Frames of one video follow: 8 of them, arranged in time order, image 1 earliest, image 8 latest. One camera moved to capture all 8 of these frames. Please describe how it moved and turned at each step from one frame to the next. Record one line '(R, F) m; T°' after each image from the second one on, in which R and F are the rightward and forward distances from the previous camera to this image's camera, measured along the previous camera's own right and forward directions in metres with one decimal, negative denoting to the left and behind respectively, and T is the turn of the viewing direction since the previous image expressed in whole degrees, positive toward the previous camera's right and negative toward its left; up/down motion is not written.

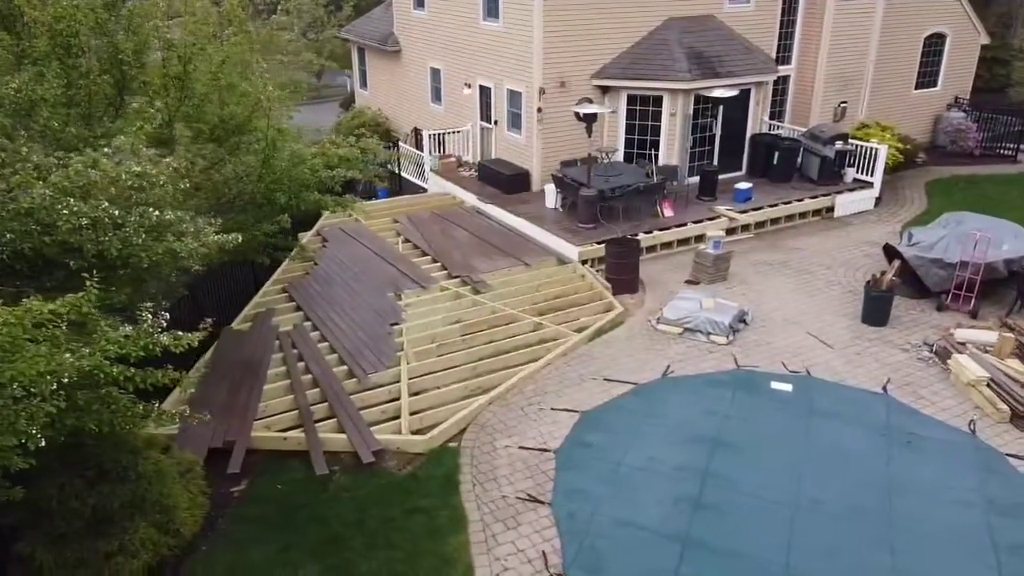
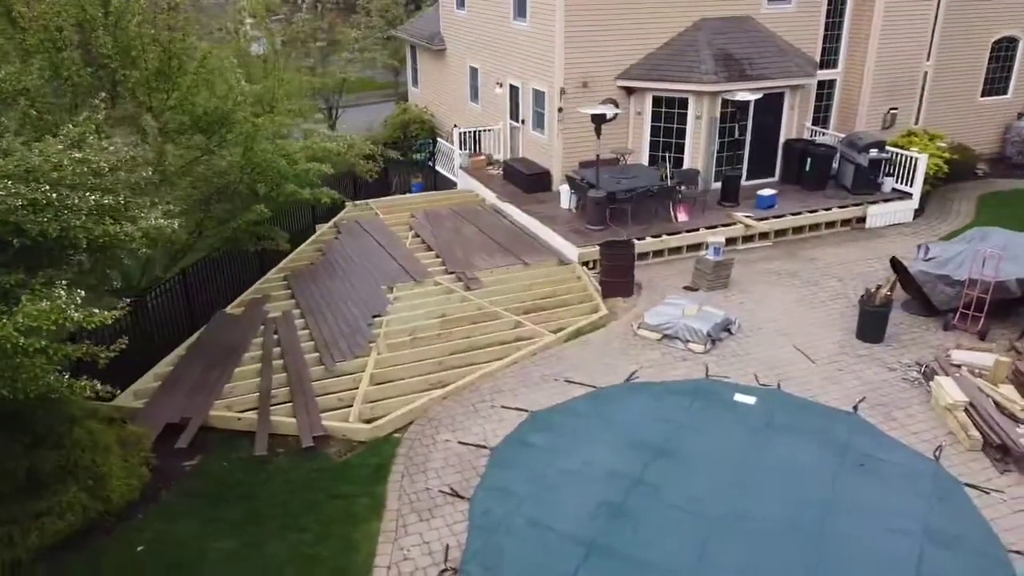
(+1.5, 0.0) m; -7°
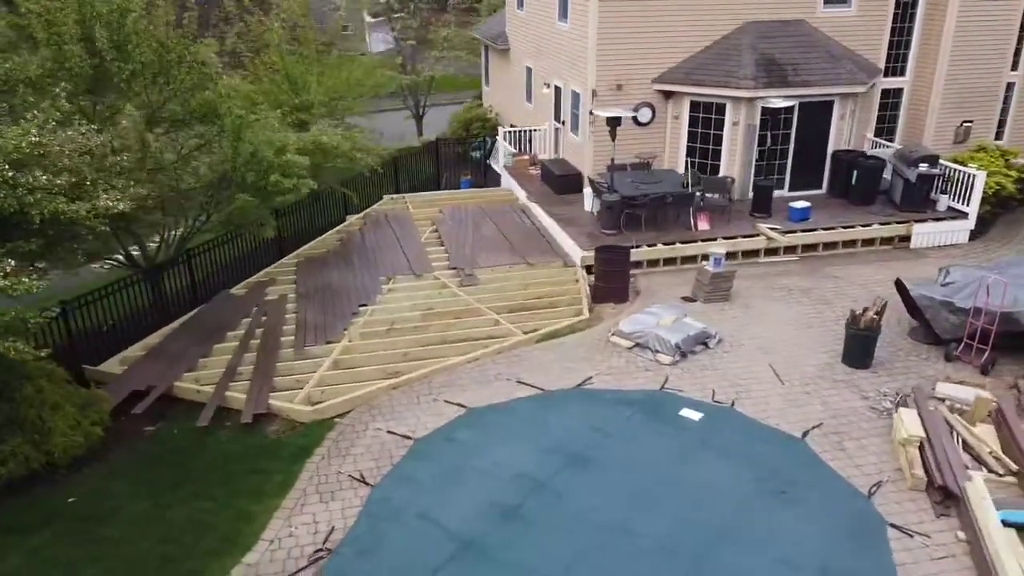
(+1.9, +0.1) m; -9°
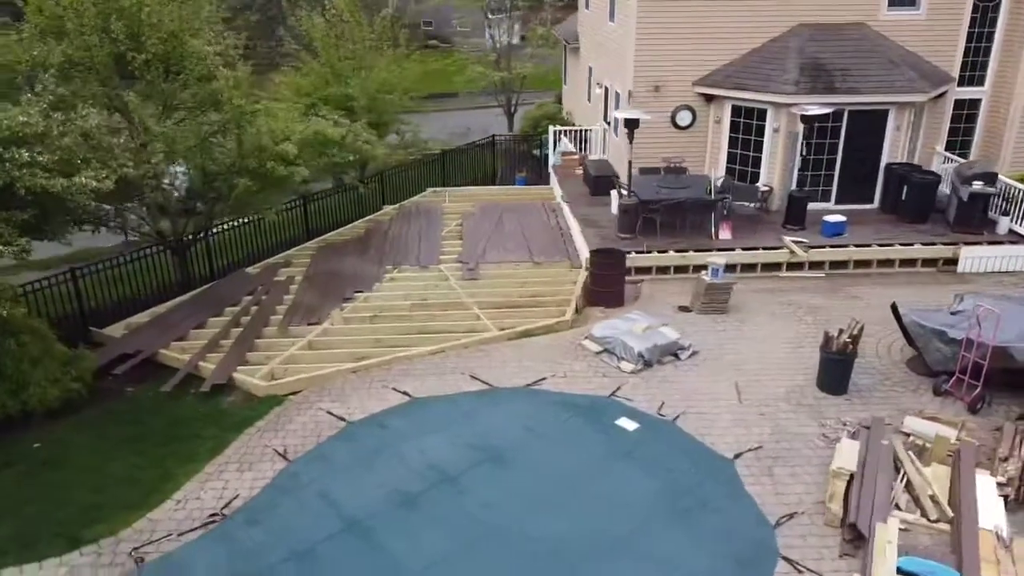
(+2.0, +0.1) m; -9°
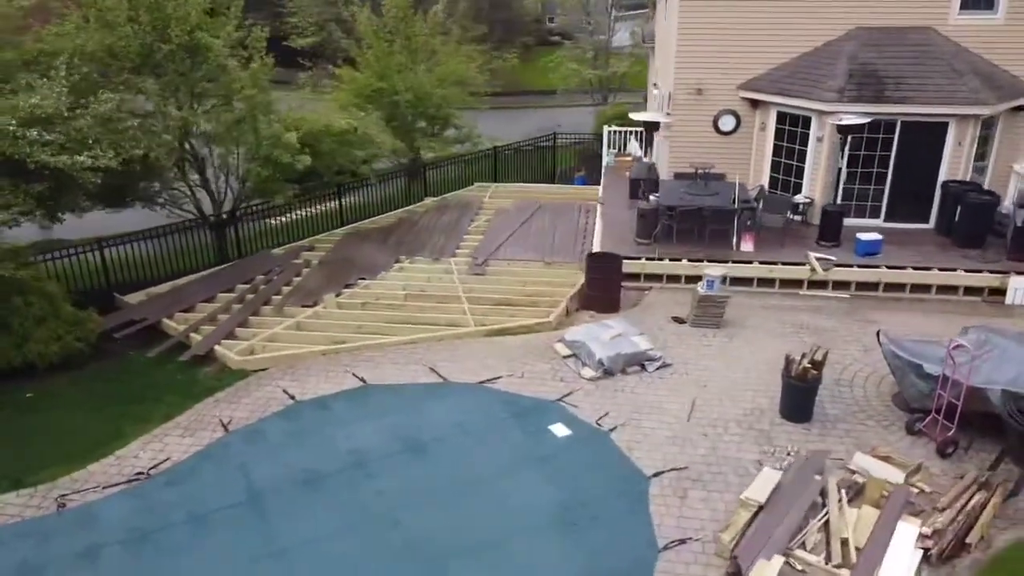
(+2.0, +0.1) m; -10°
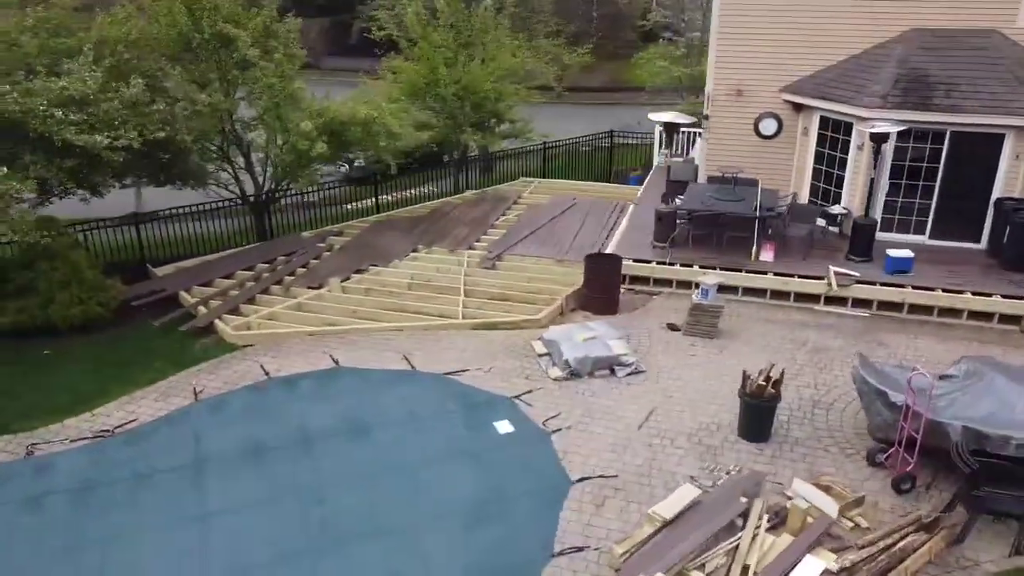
(+1.7, +0.1) m; -9°
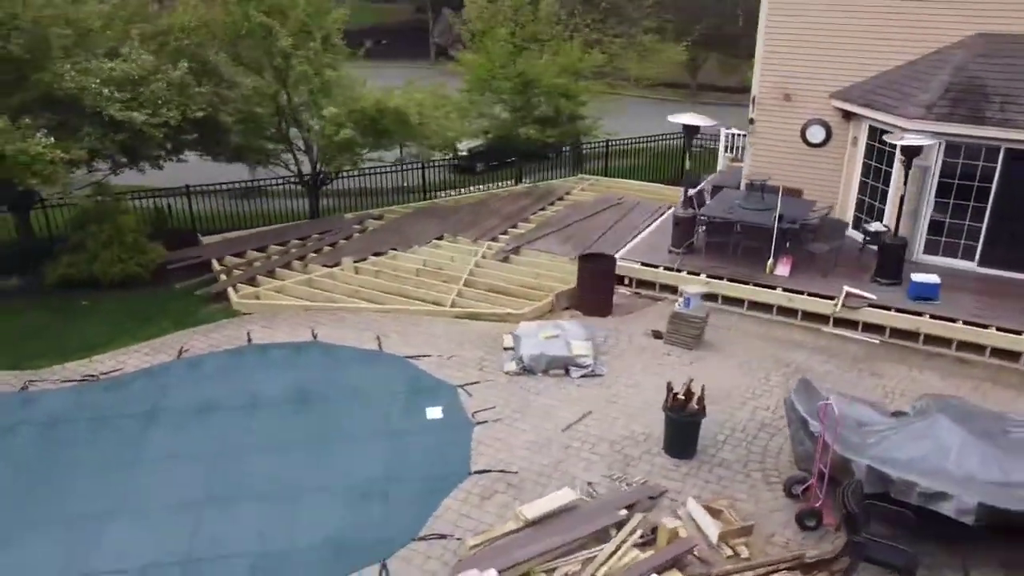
(+2.2, +0.1) m; -11°
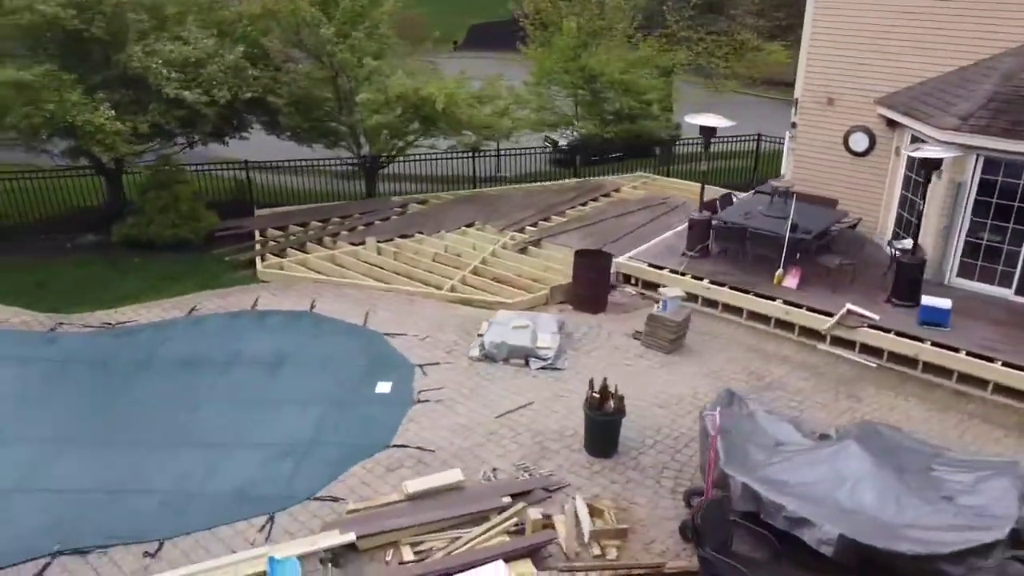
(+2.1, 0.0) m; -11°
